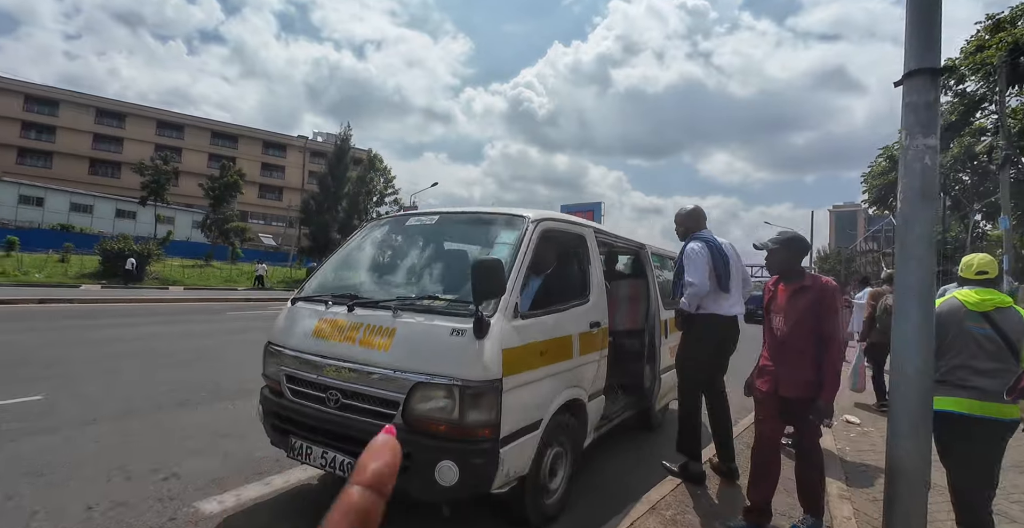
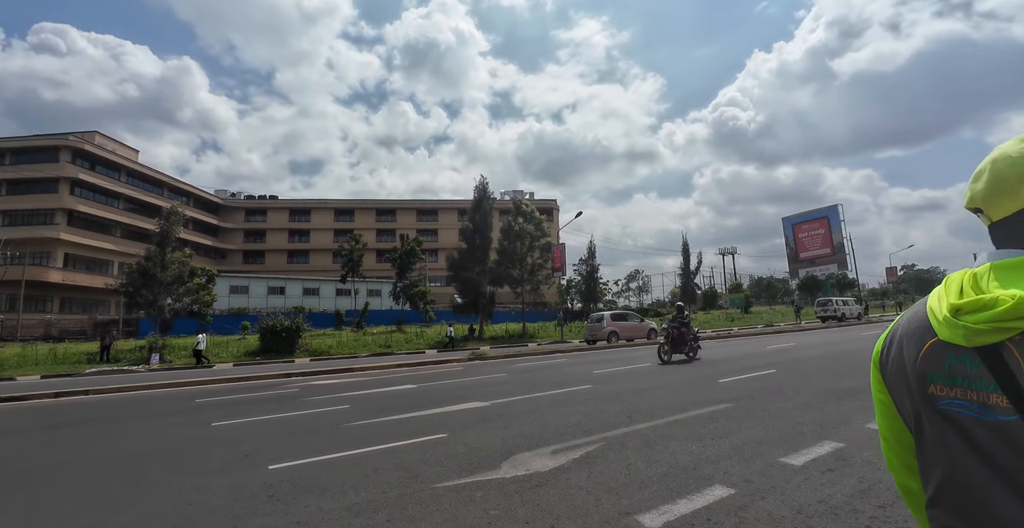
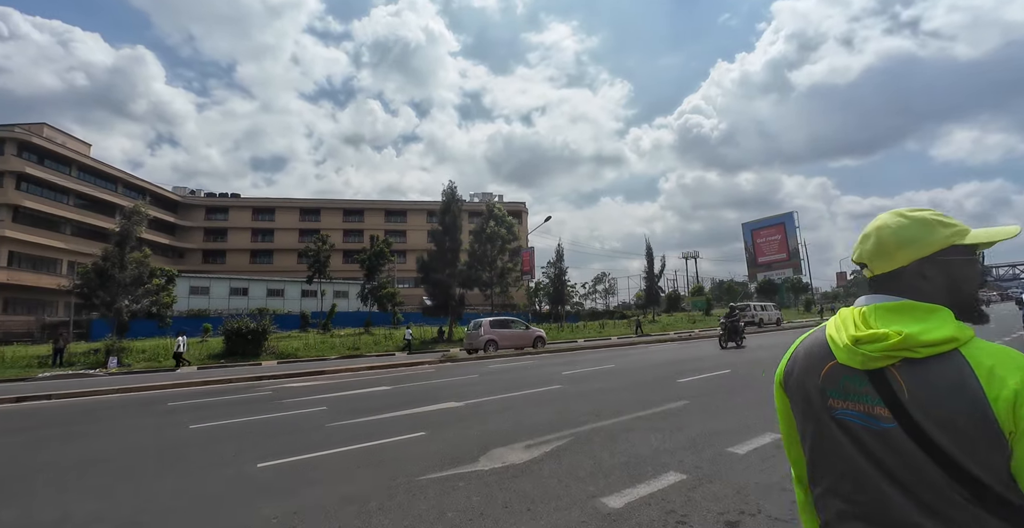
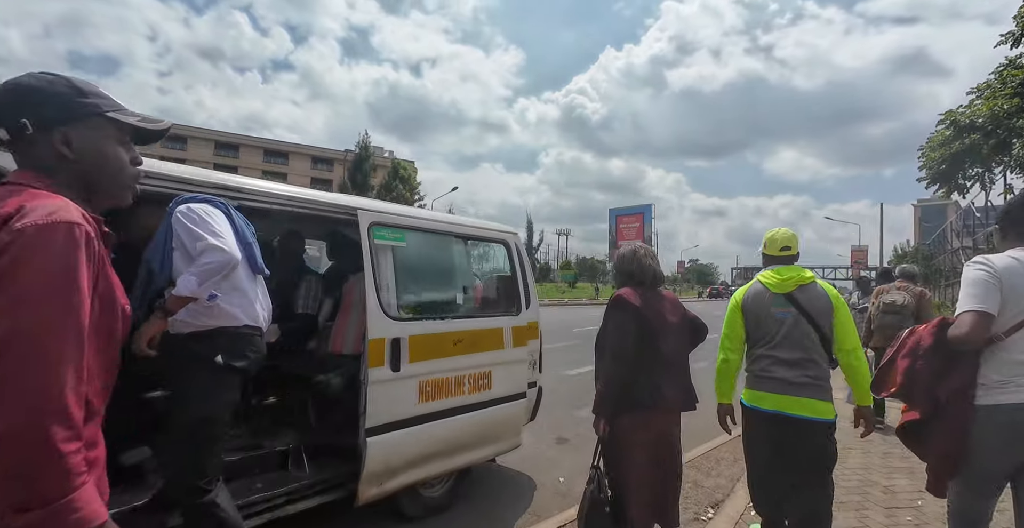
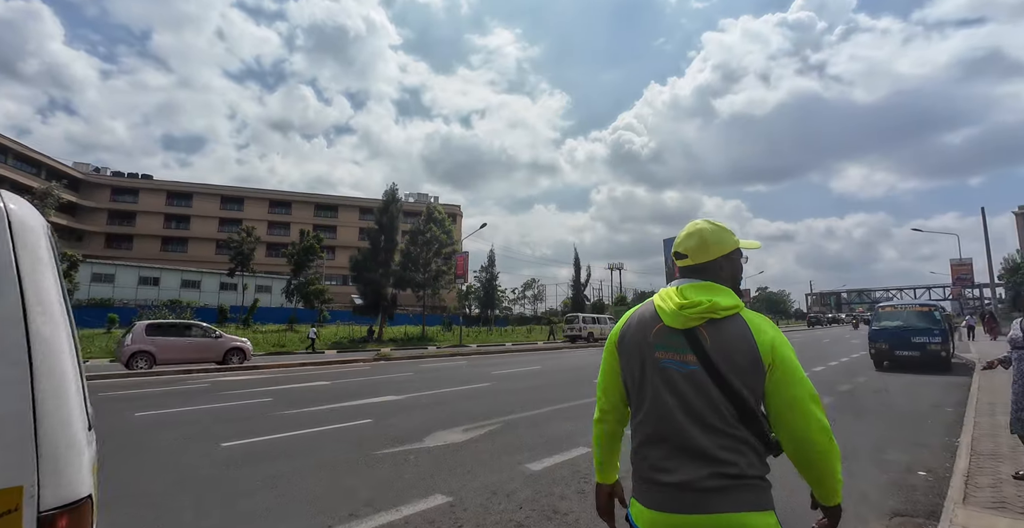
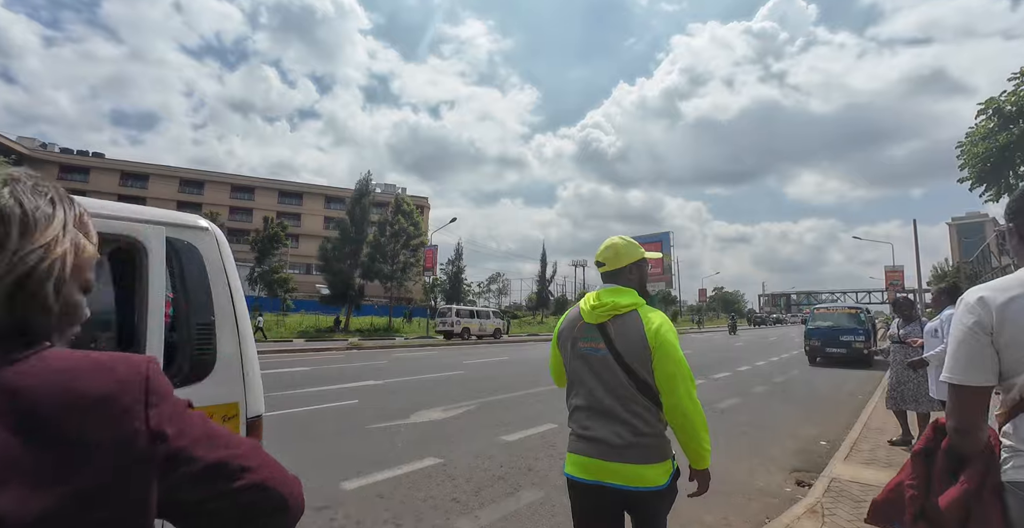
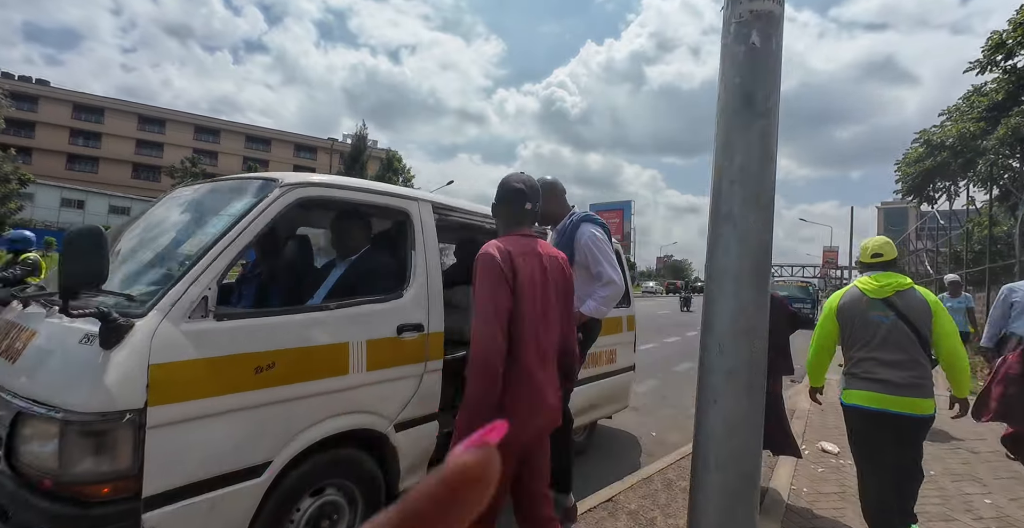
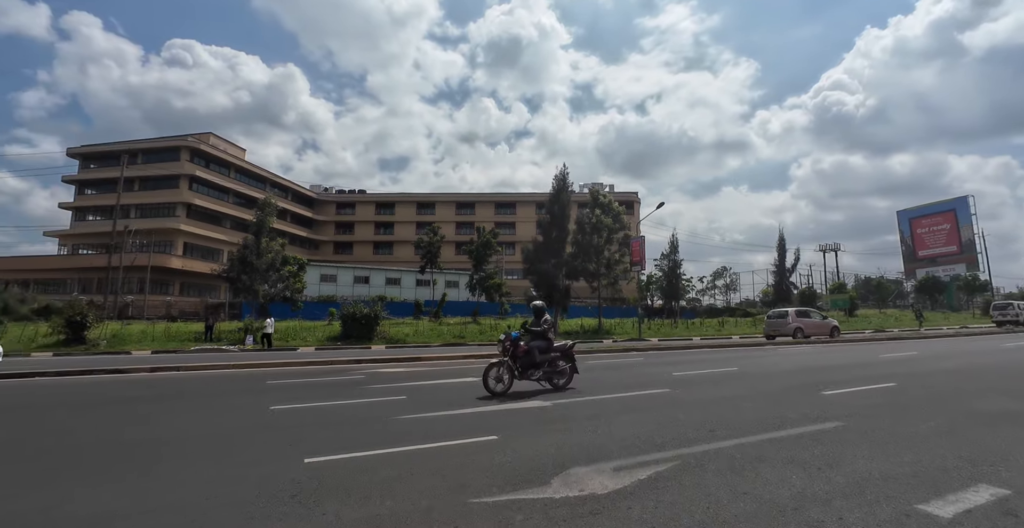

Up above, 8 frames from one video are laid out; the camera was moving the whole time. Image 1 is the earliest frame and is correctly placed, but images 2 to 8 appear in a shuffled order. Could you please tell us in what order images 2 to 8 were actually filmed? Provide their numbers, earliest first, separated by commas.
7, 4, 6, 5, 3, 2, 8
